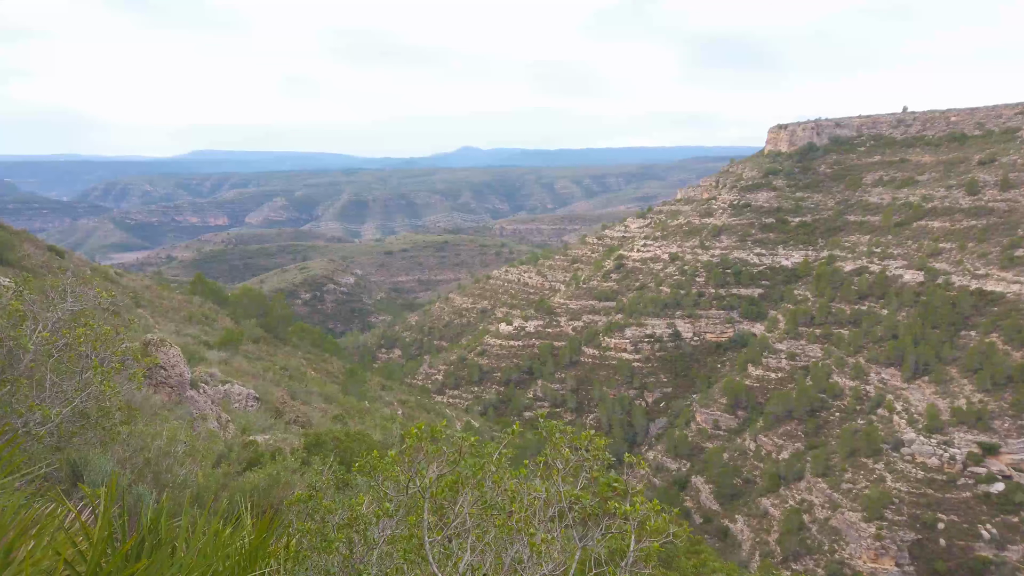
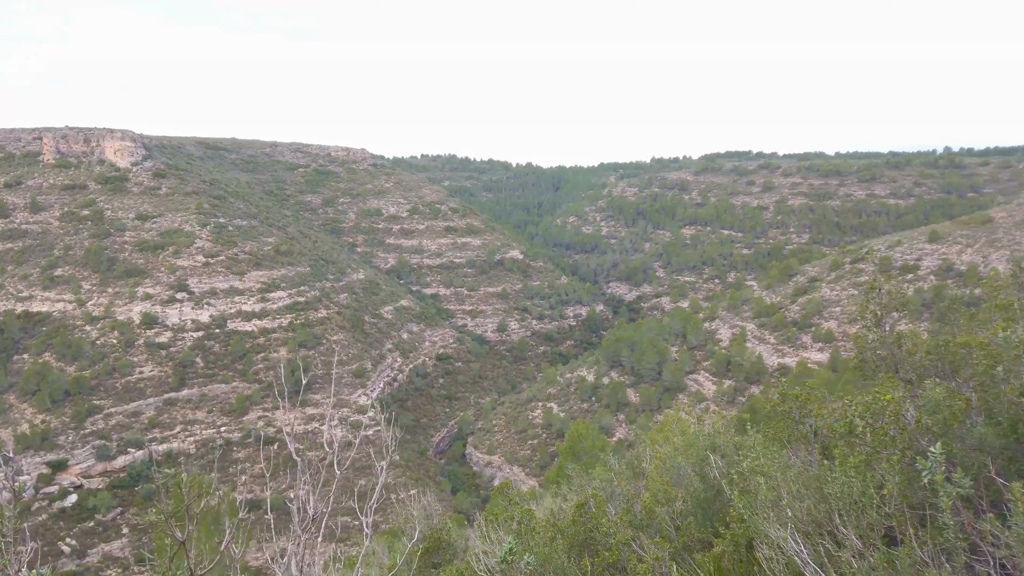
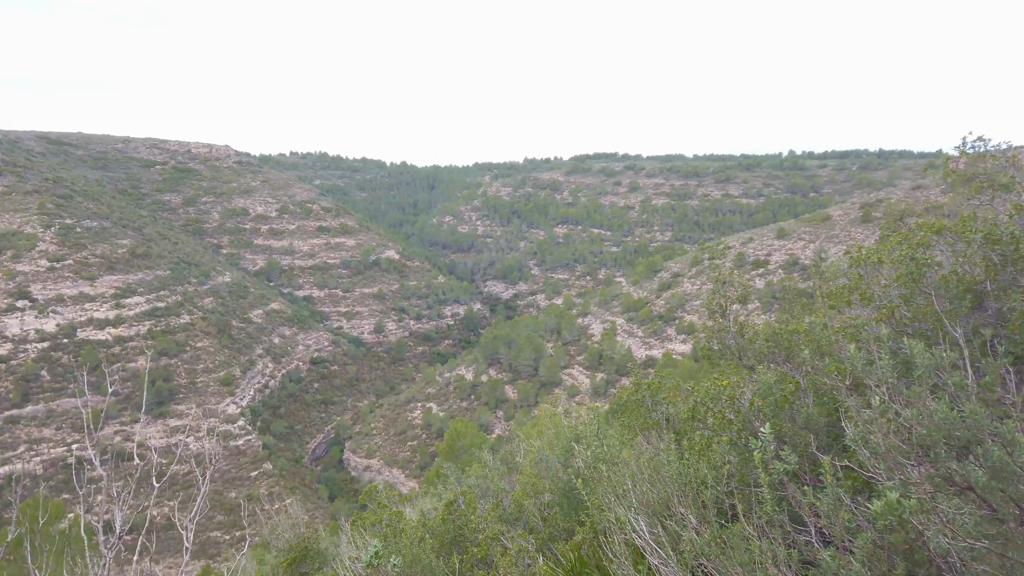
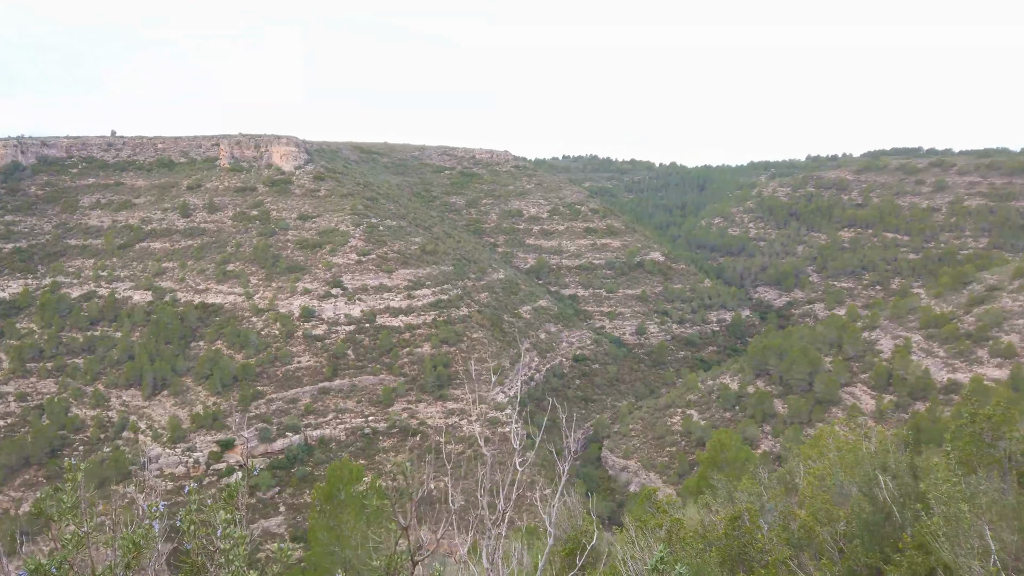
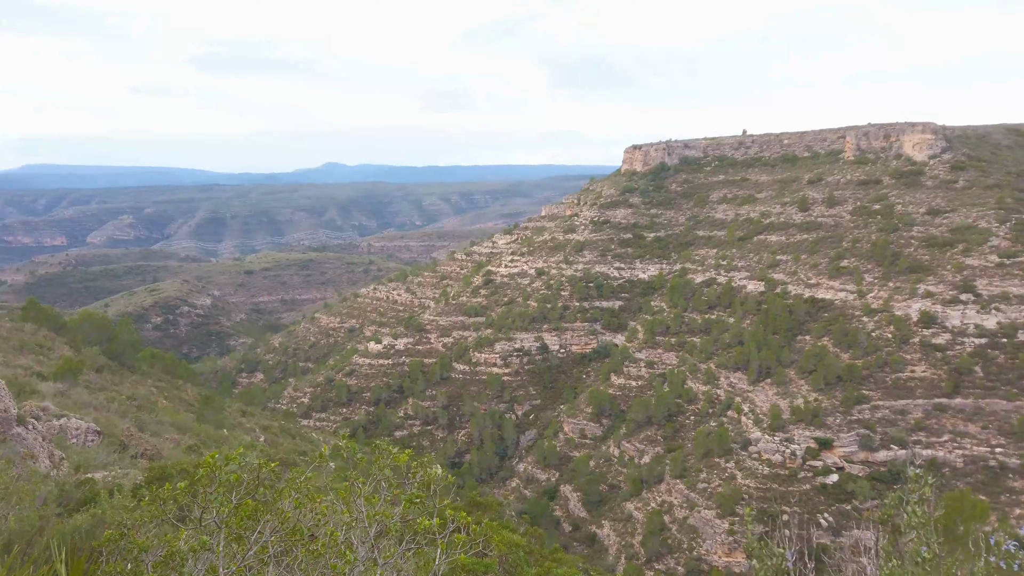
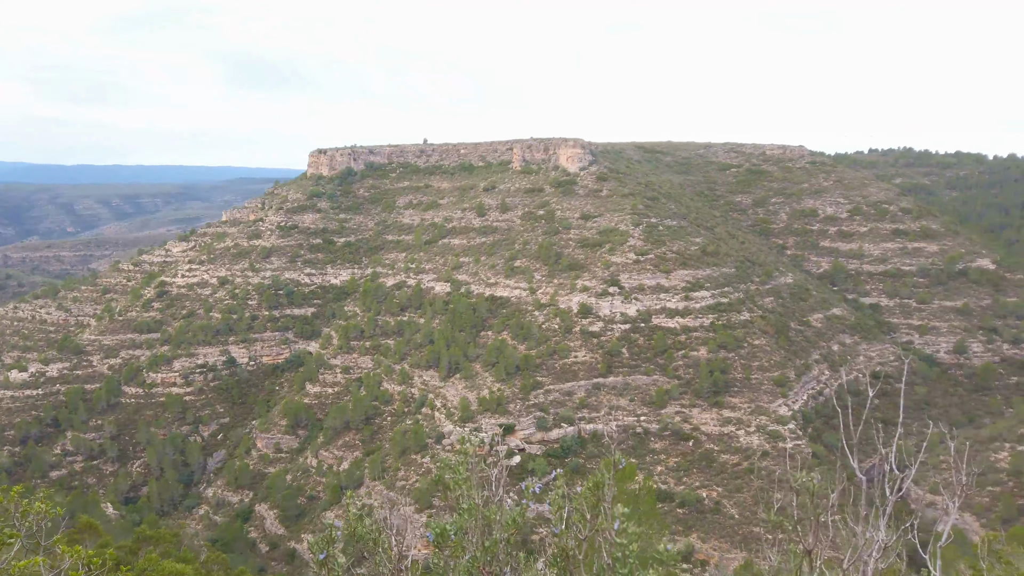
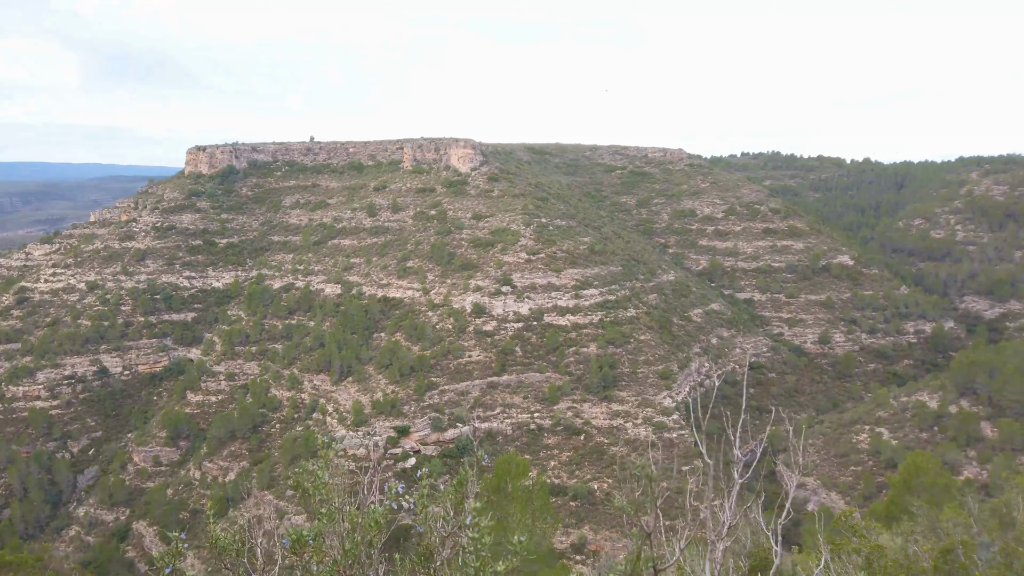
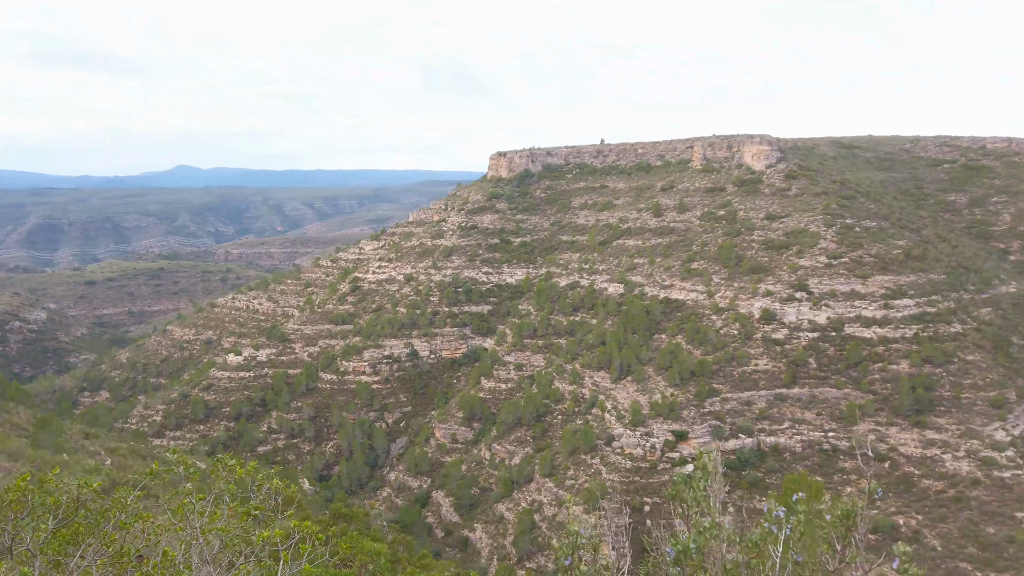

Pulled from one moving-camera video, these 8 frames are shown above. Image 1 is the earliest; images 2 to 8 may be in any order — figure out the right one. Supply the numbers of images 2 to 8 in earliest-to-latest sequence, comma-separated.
5, 8, 6, 7, 4, 2, 3
